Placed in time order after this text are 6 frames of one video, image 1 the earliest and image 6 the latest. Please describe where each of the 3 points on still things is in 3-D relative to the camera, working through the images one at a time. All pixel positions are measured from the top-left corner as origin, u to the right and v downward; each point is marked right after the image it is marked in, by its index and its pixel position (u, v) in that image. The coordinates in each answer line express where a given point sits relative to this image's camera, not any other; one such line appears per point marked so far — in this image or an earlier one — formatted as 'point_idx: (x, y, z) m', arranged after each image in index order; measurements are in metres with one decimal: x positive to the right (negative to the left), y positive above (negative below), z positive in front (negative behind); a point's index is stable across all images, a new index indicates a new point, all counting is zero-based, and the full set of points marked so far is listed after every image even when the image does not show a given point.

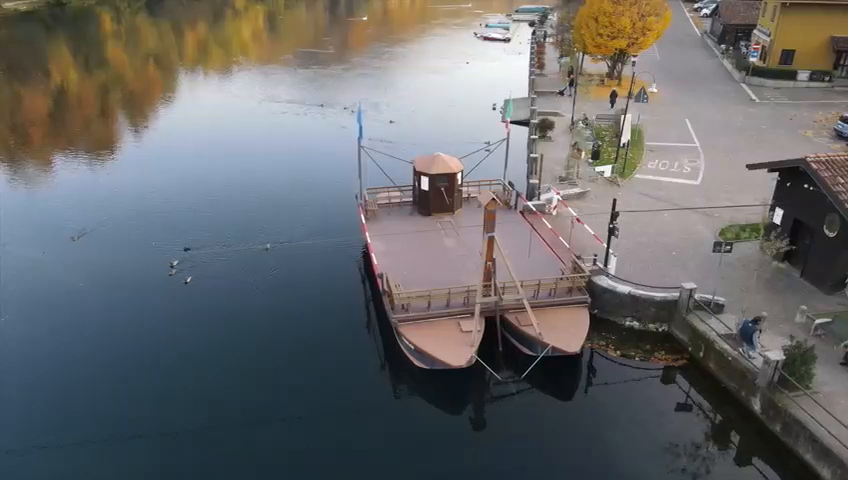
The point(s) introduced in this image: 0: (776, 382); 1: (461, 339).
0: (+8.9, -3.6, +16.9) m
1: (+1.1, -2.8, +19.1) m
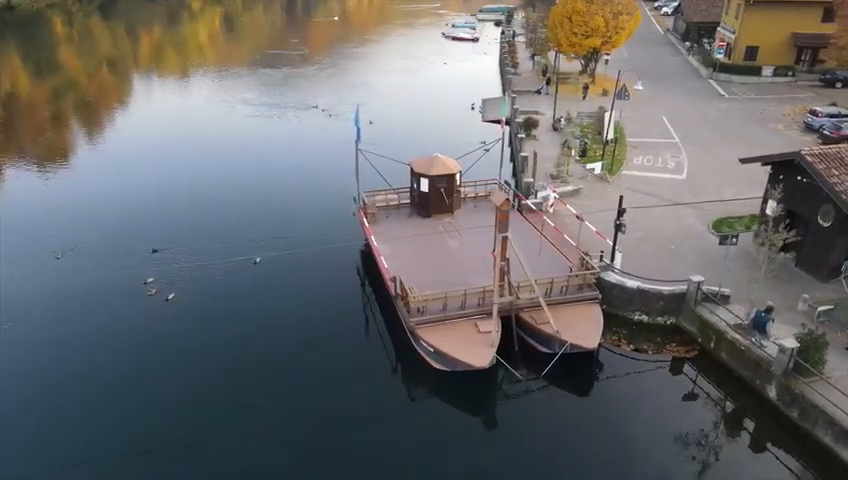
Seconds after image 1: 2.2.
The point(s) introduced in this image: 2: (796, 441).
0: (+9.6, -3.4, +17.4) m
1: (+1.6, -2.8, +19.2) m
2: (+9.6, -5.2, +17.3) m
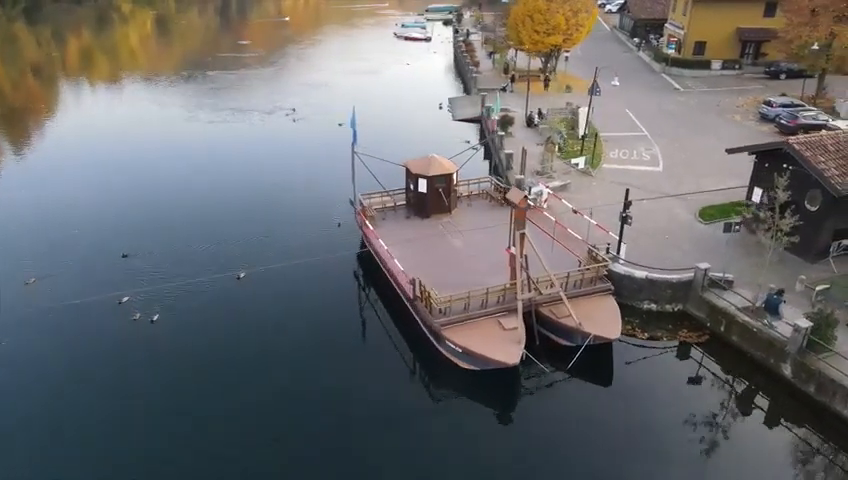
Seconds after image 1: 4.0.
0: (+10.5, -2.9, +18.4) m
1: (+2.4, -2.8, +19.4) m
2: (+10.6, -4.8, +18.2) m
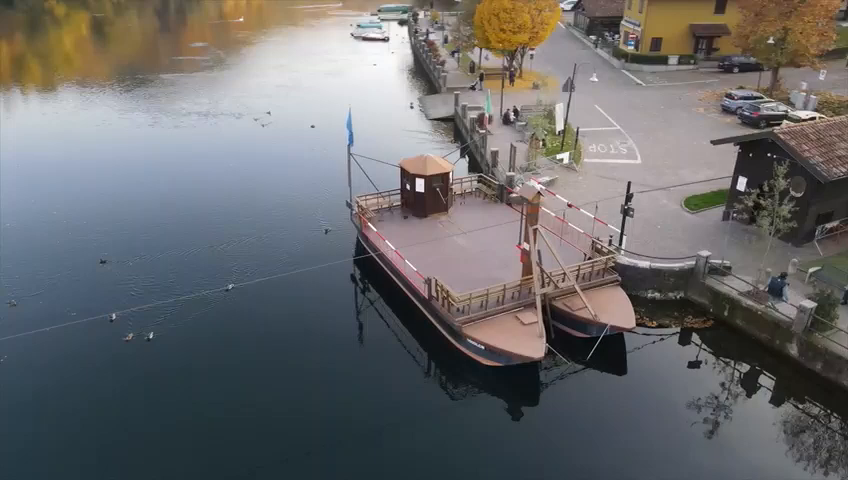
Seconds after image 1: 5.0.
0: (+11.2, -2.5, +19.3) m
1: (+3.0, -2.7, +19.6) m
2: (+11.4, -4.3, +19.1) m
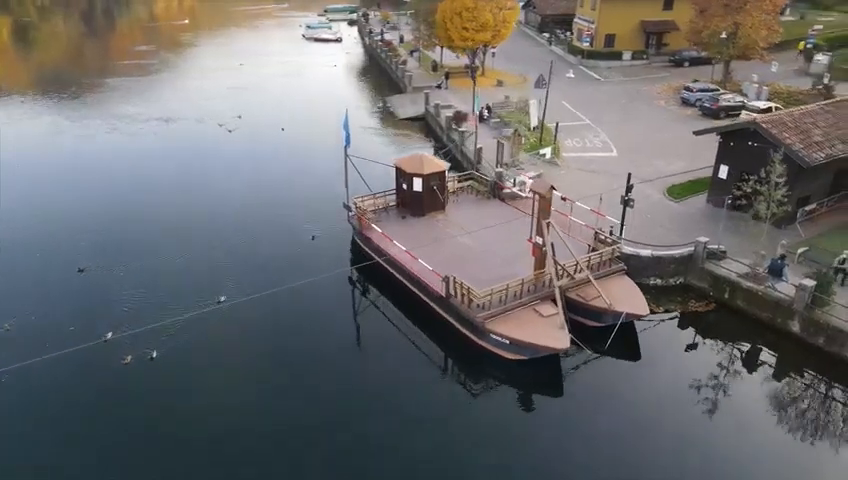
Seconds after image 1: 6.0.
0: (+11.8, -1.9, +20.4) m
1: (+3.6, -2.5, +19.9) m
2: (+12.1, -3.7, +20.2) m
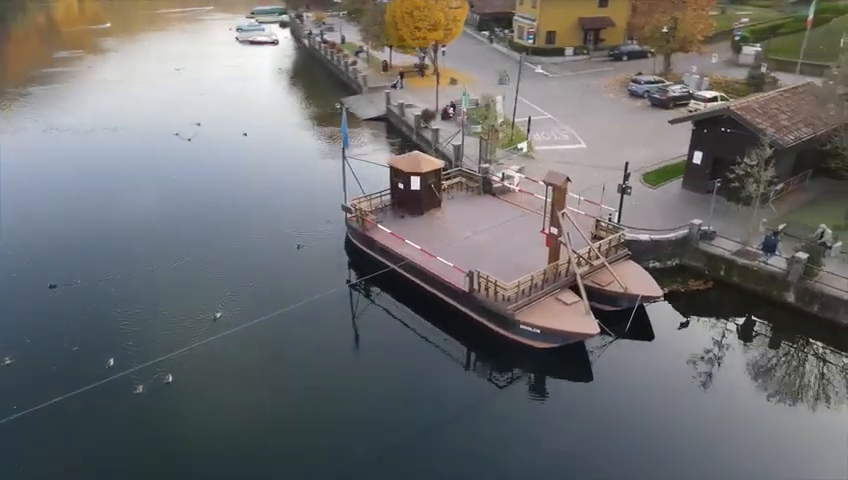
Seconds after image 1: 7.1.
0: (+12.5, -1.2, +21.9) m
1: (+4.5, -2.1, +20.4) m
2: (+12.9, -2.9, +21.9) m
